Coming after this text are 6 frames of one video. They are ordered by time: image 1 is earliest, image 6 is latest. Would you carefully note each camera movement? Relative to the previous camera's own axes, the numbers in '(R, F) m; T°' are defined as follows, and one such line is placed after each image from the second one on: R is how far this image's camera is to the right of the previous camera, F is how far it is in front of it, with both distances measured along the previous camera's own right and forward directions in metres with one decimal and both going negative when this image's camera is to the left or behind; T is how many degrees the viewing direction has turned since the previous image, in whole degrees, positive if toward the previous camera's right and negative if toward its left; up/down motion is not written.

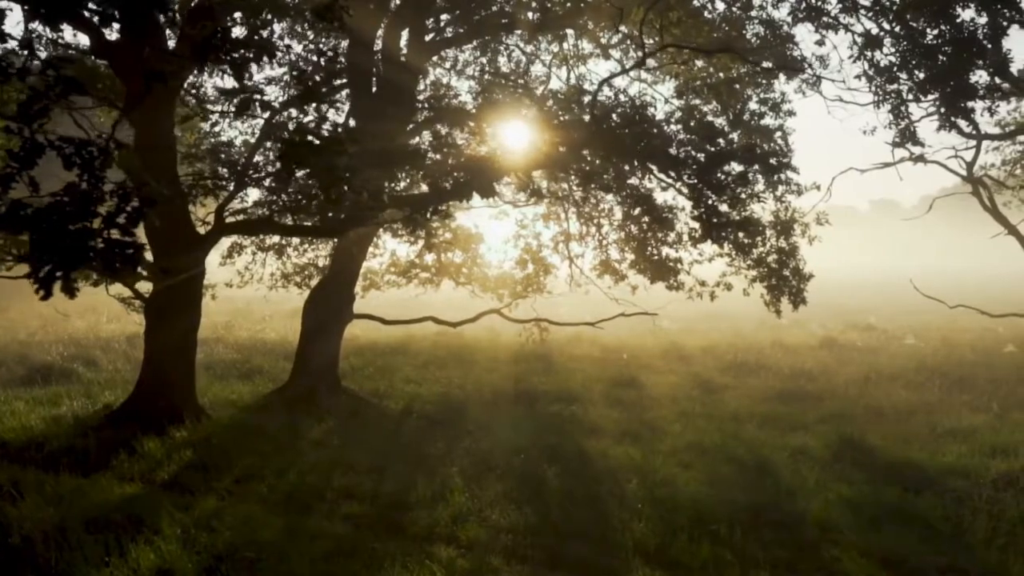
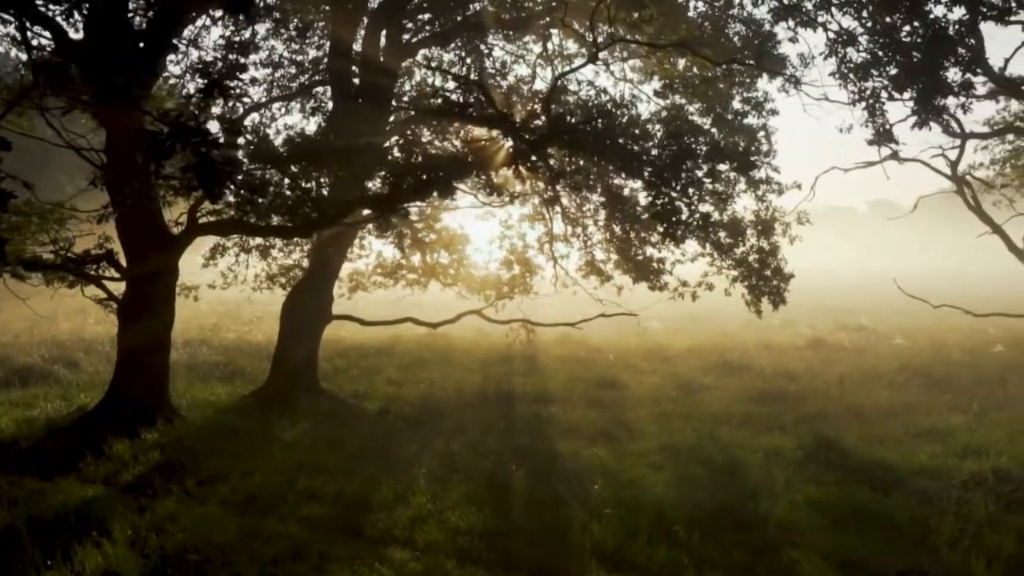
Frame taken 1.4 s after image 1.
(+0.4, +0.1) m; 0°
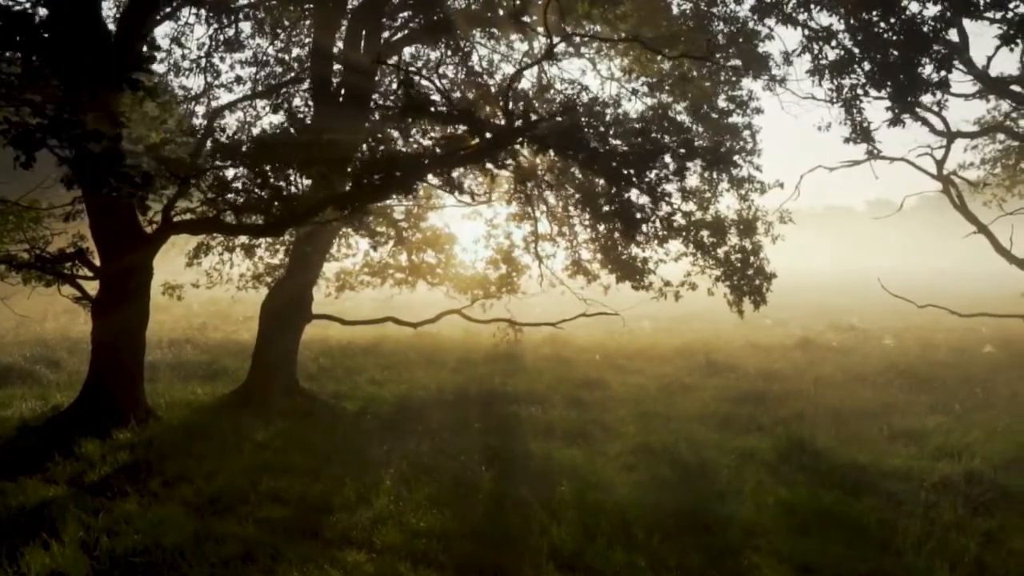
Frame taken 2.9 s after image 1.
(+0.4, +0.1) m; 0°
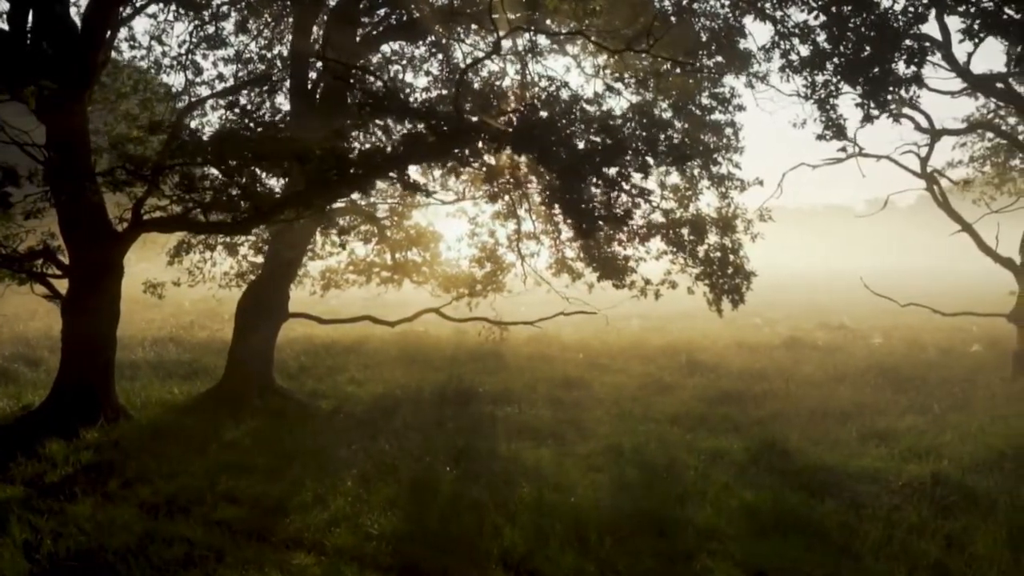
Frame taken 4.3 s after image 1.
(+0.4, +0.1) m; 0°
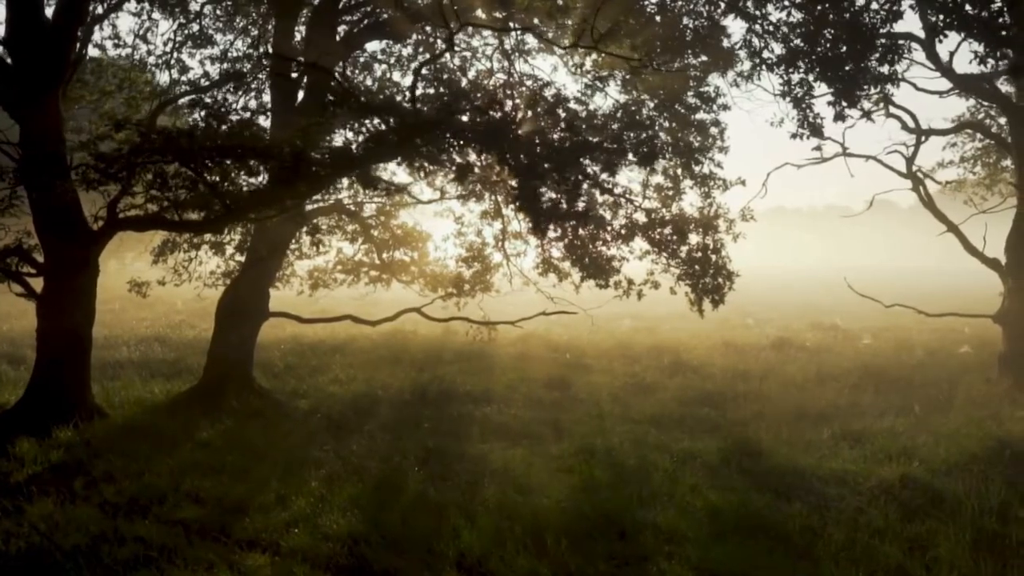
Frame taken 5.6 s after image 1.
(+0.4, +0.1) m; 0°
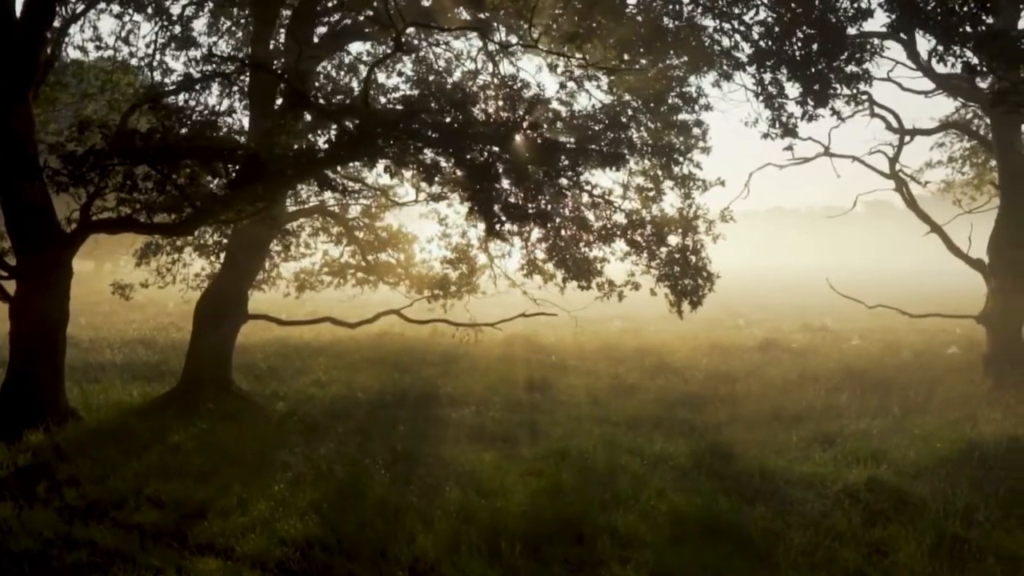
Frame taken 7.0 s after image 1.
(+0.4, +0.1) m; 0°
